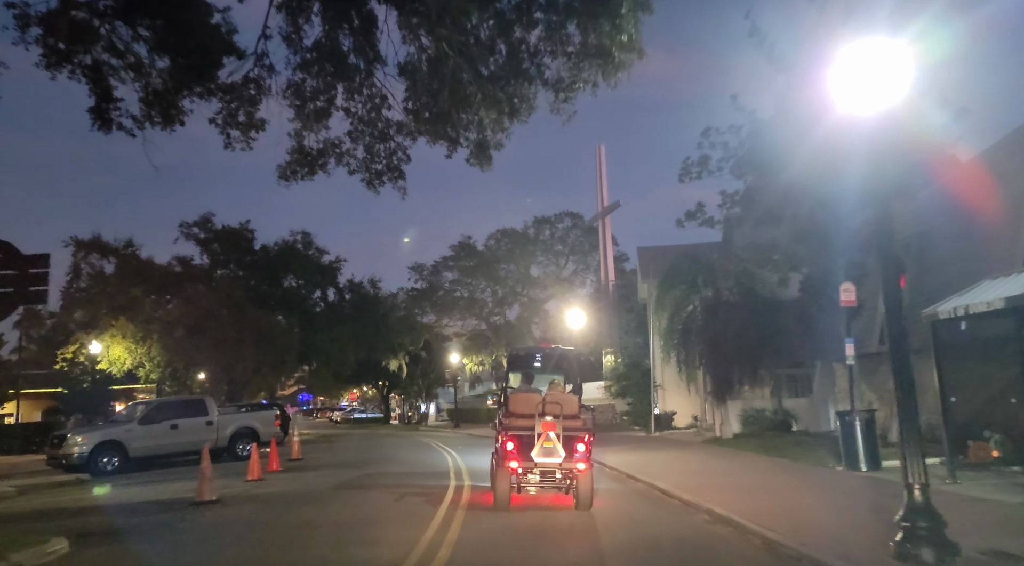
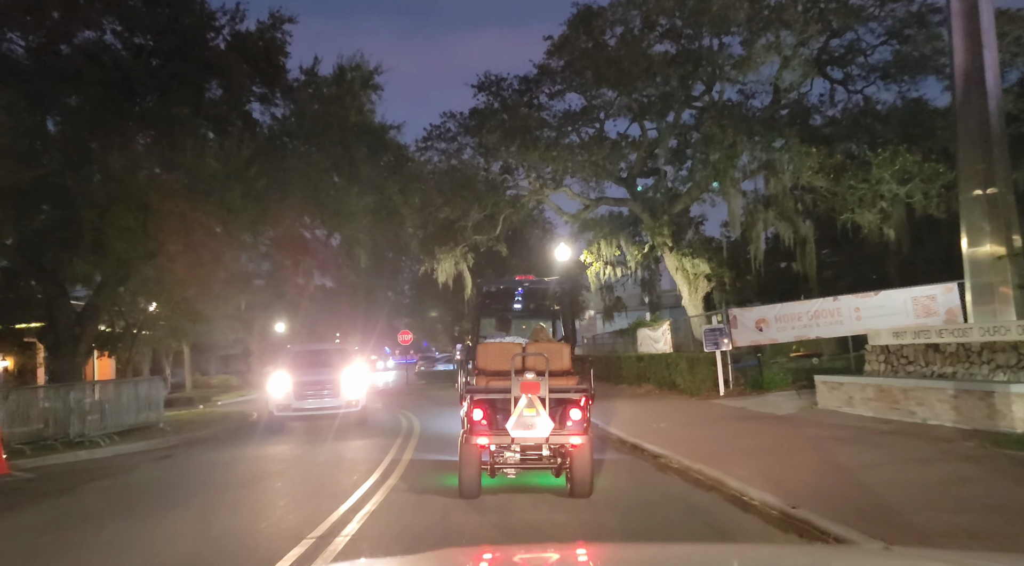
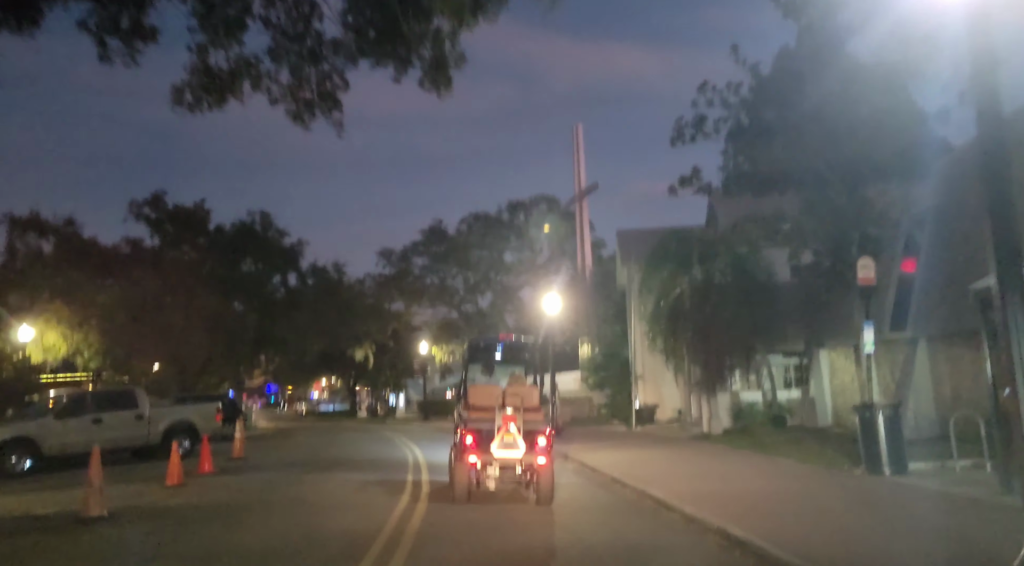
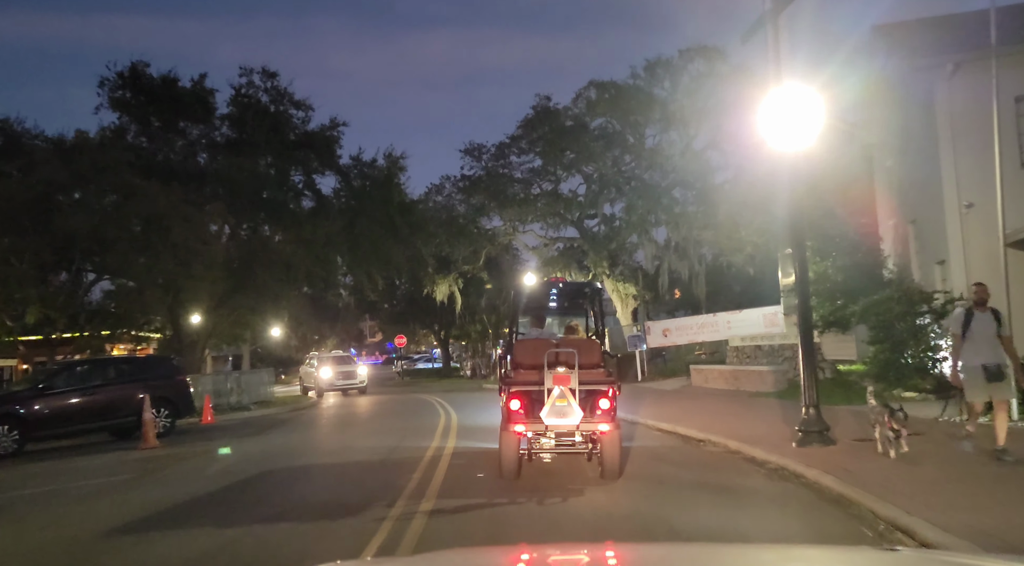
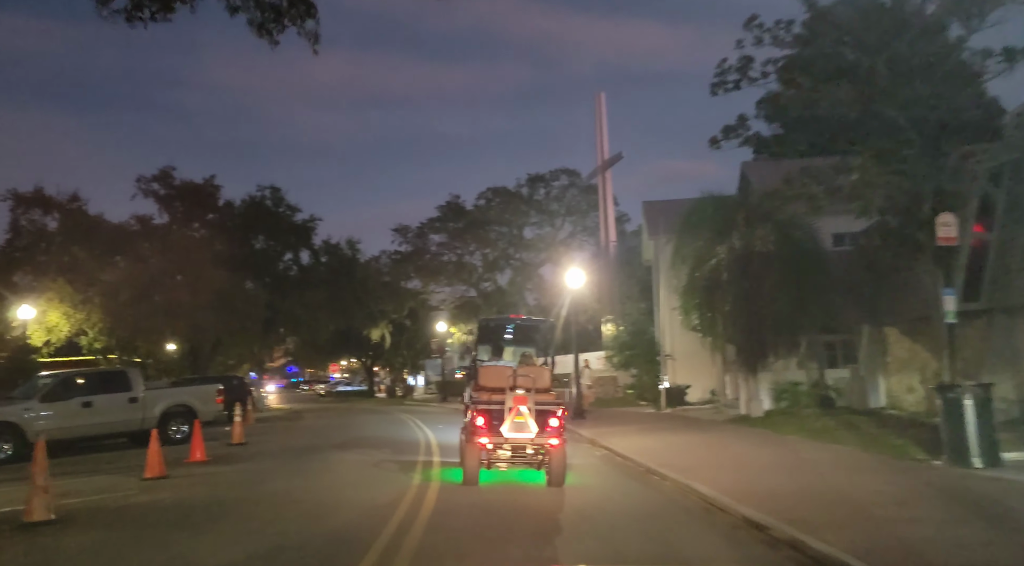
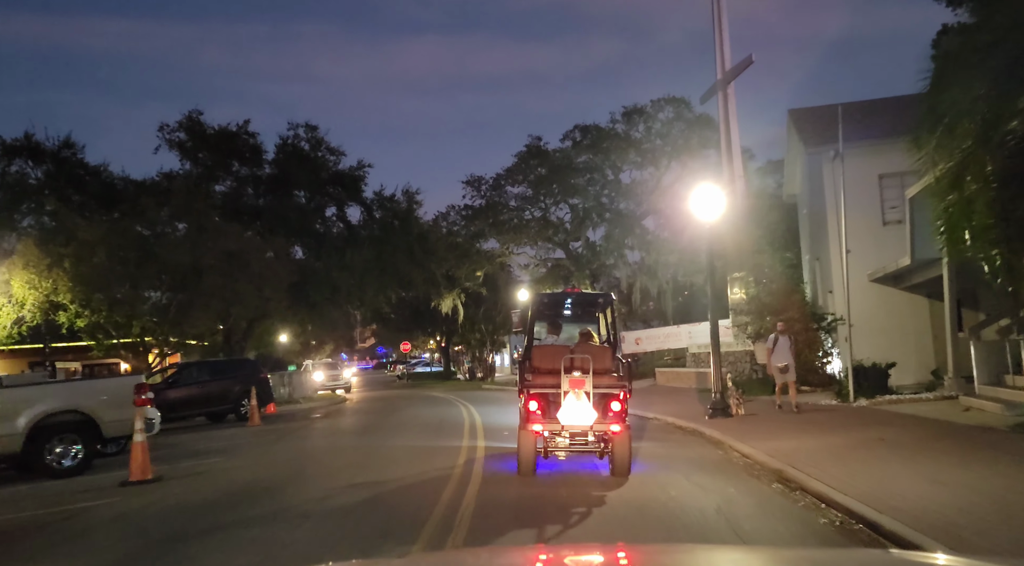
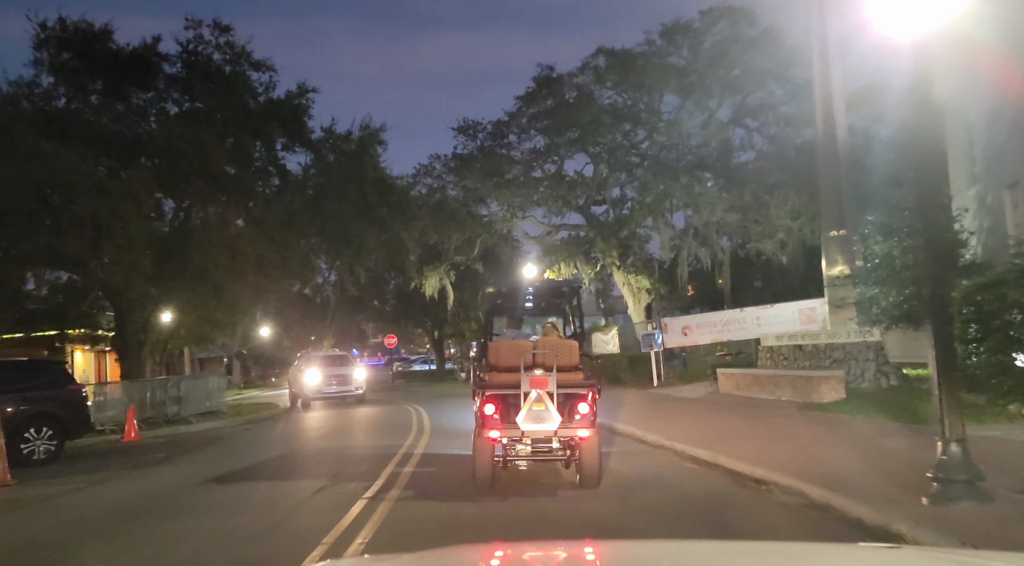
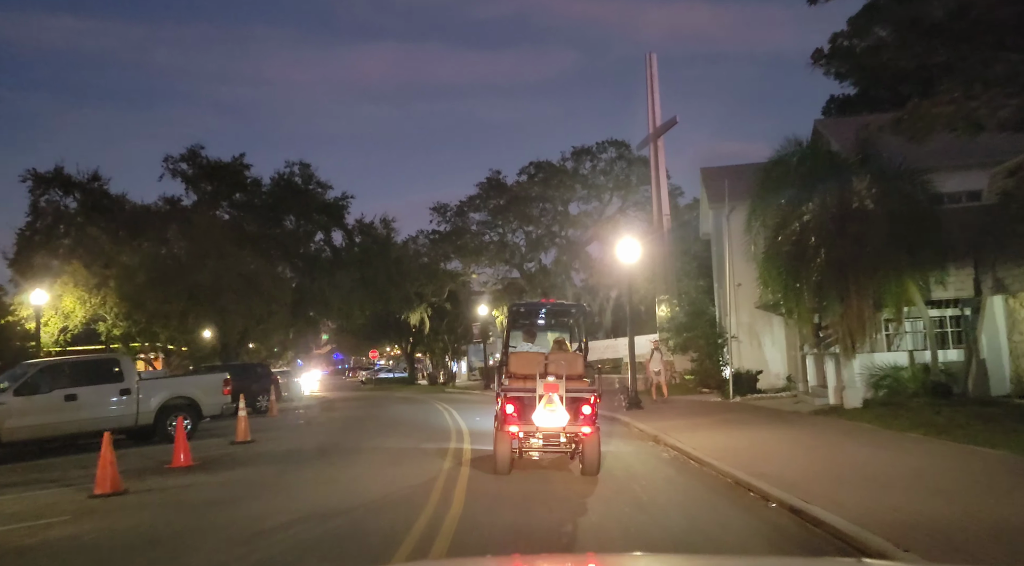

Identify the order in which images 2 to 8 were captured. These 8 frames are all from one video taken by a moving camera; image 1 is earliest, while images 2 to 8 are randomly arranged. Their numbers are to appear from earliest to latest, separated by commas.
3, 5, 8, 6, 4, 7, 2
